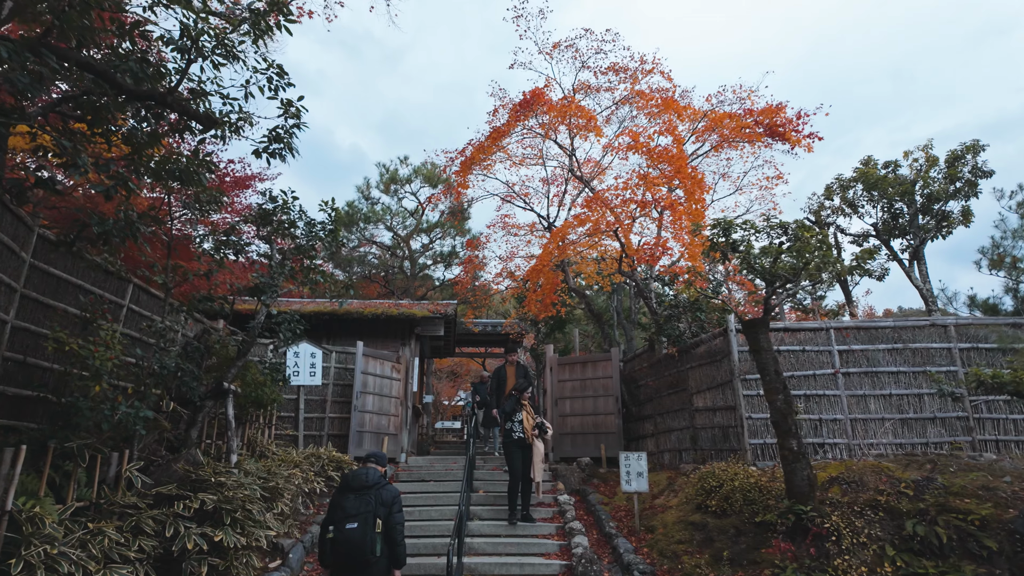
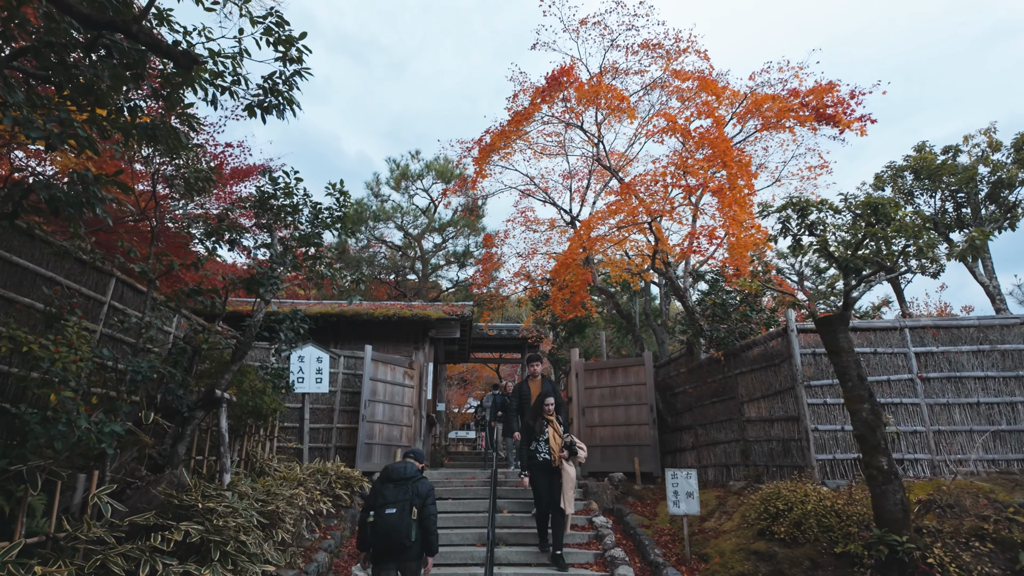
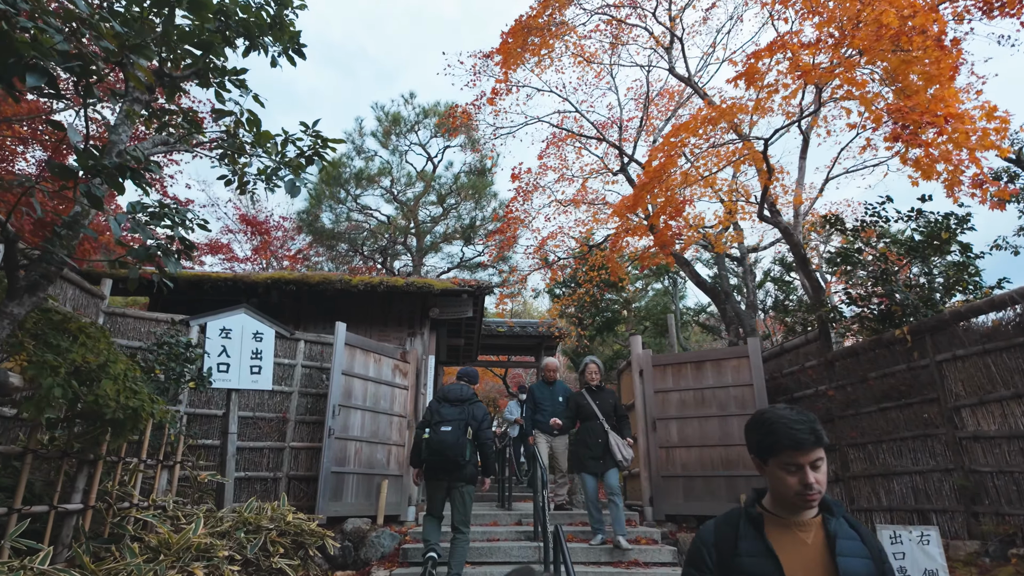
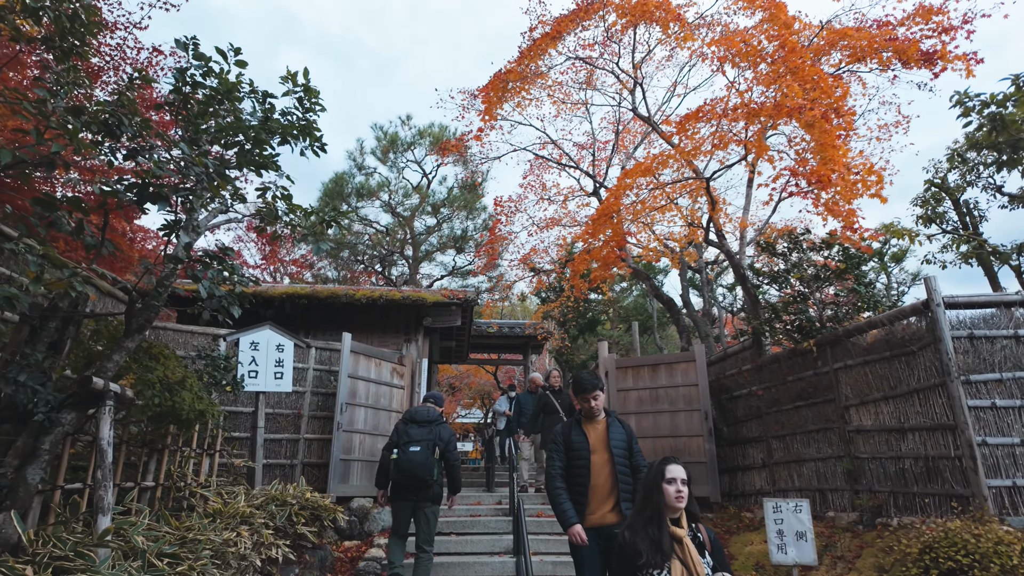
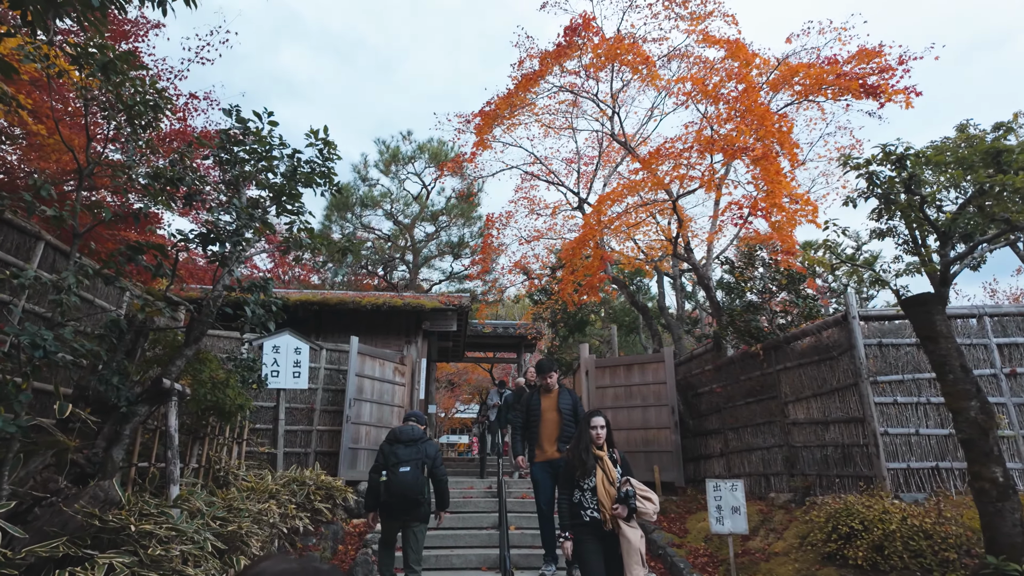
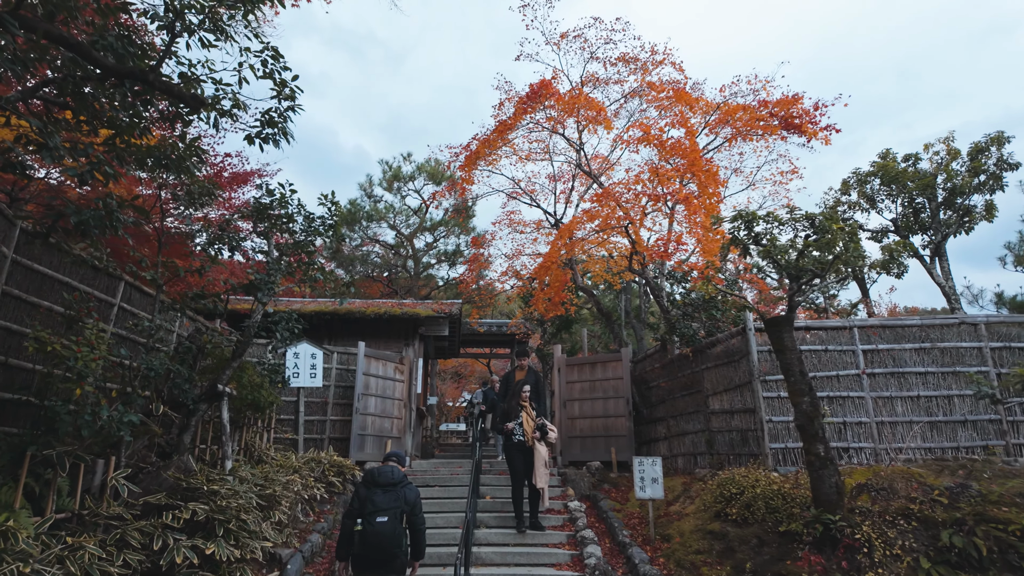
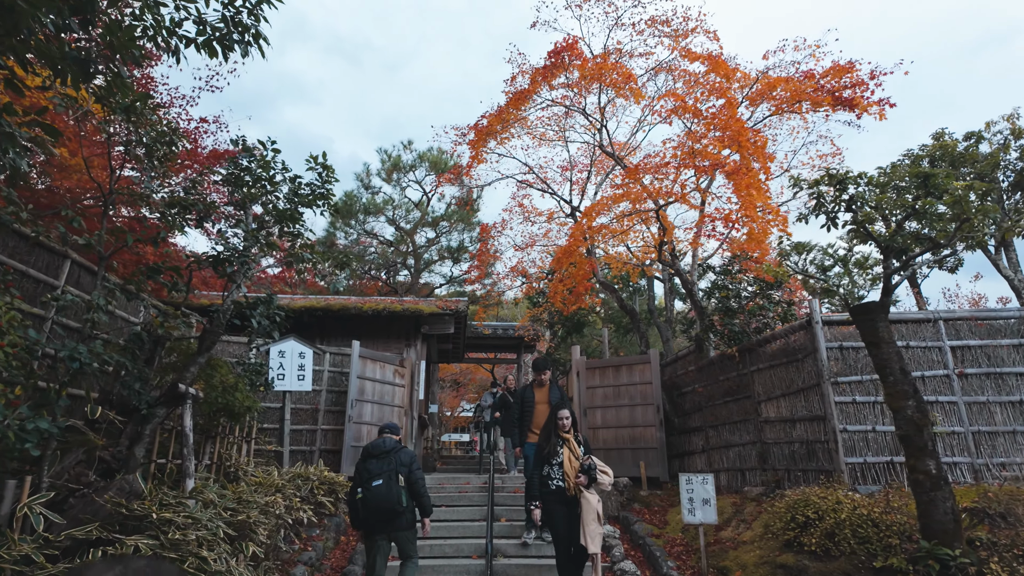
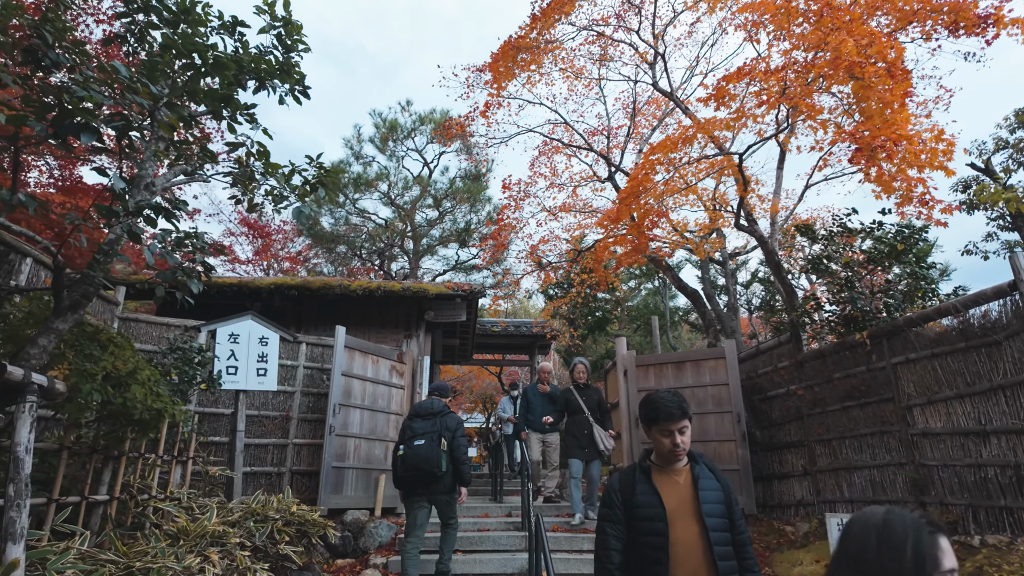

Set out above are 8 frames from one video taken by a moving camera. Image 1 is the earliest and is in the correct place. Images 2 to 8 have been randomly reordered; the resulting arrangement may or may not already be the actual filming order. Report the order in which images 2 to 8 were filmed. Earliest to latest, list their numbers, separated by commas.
6, 2, 7, 5, 4, 8, 3
